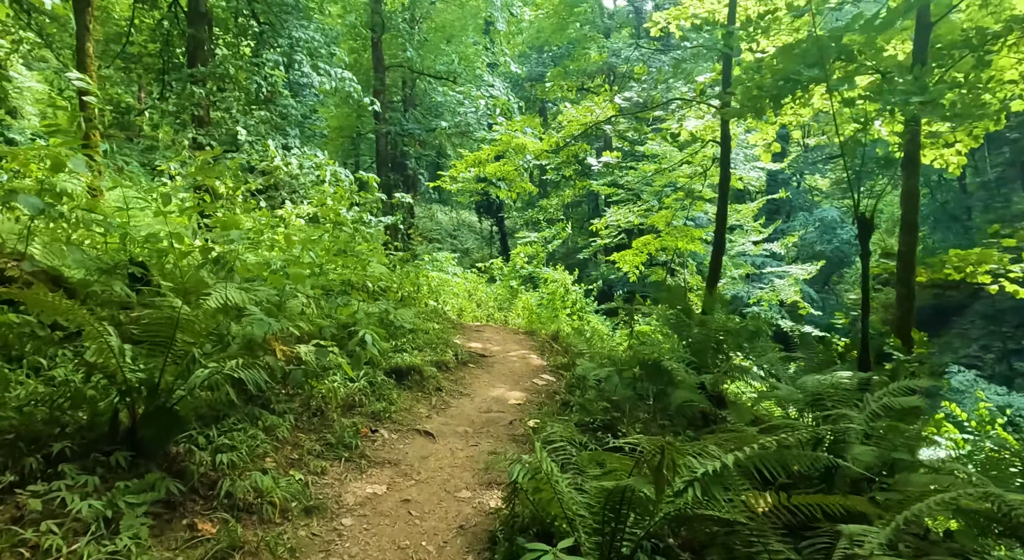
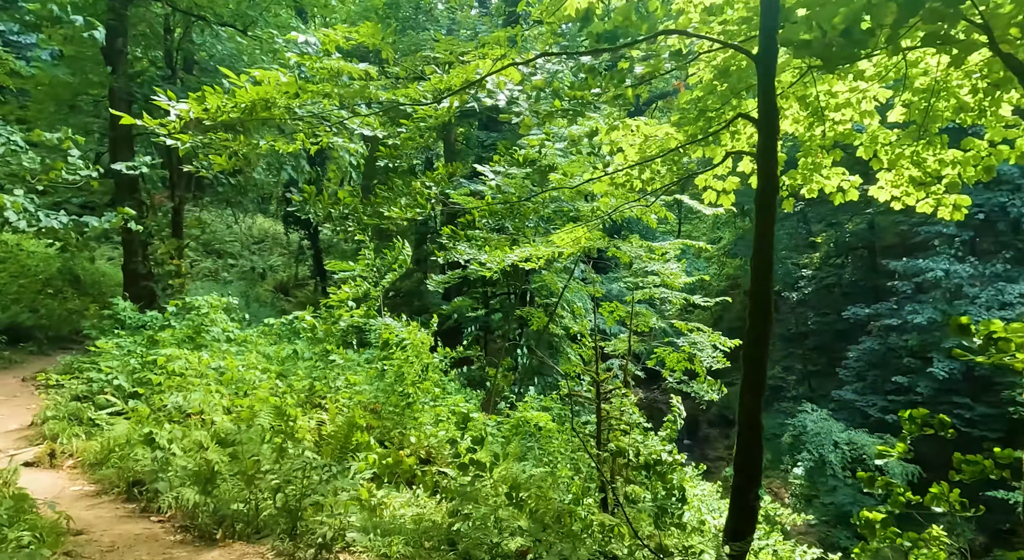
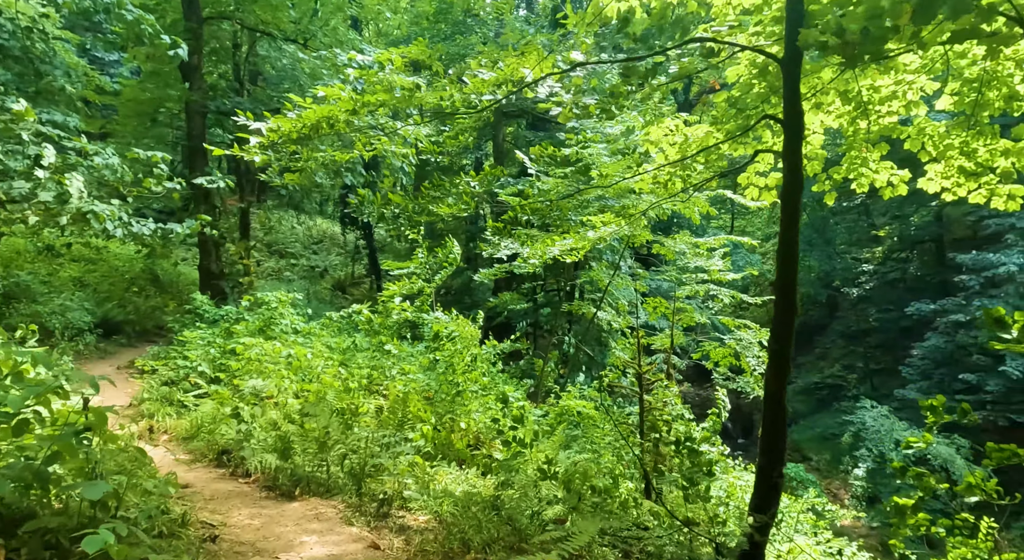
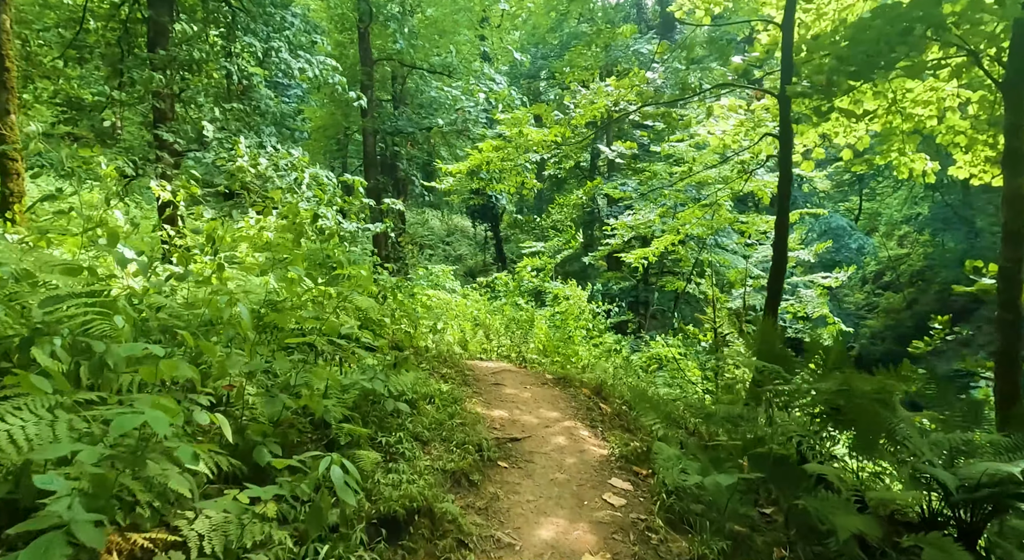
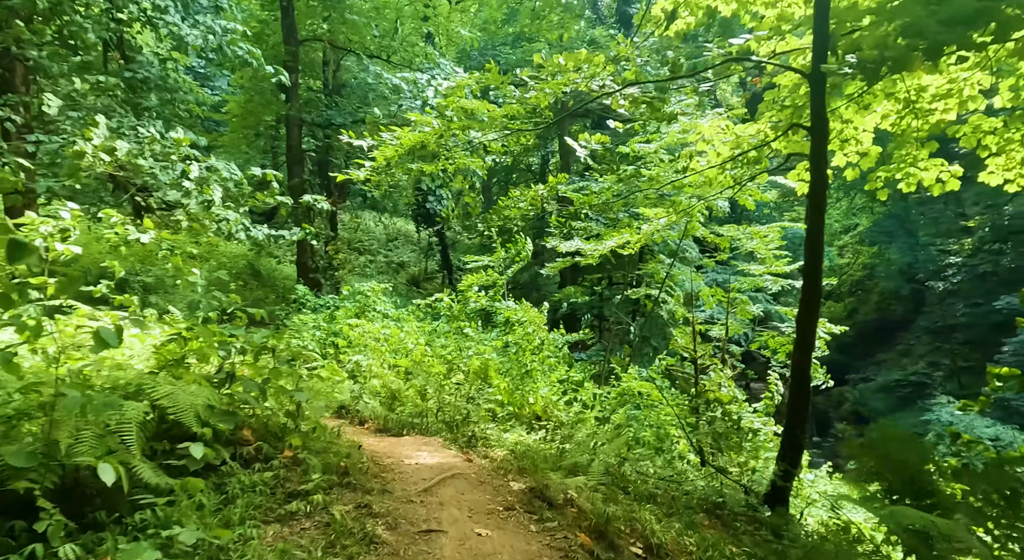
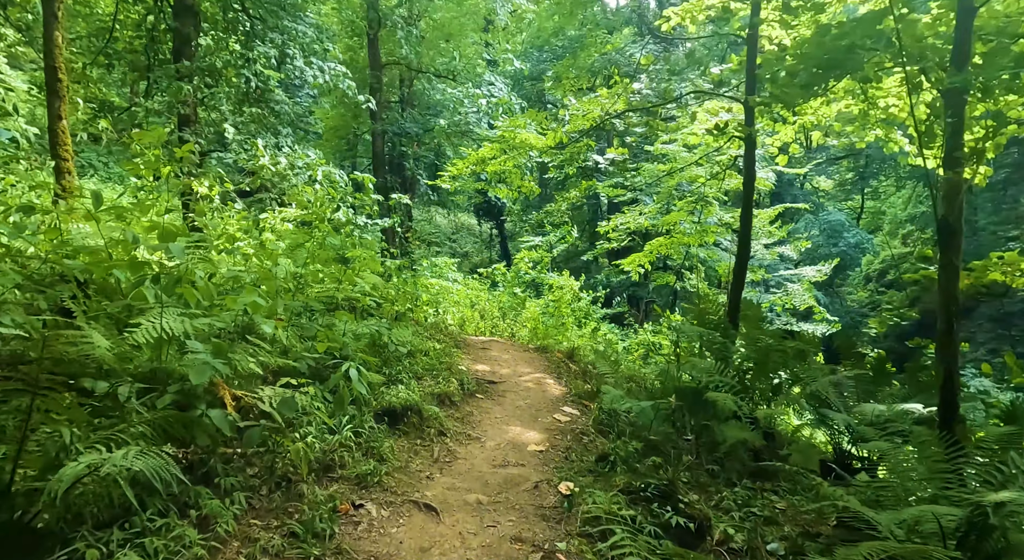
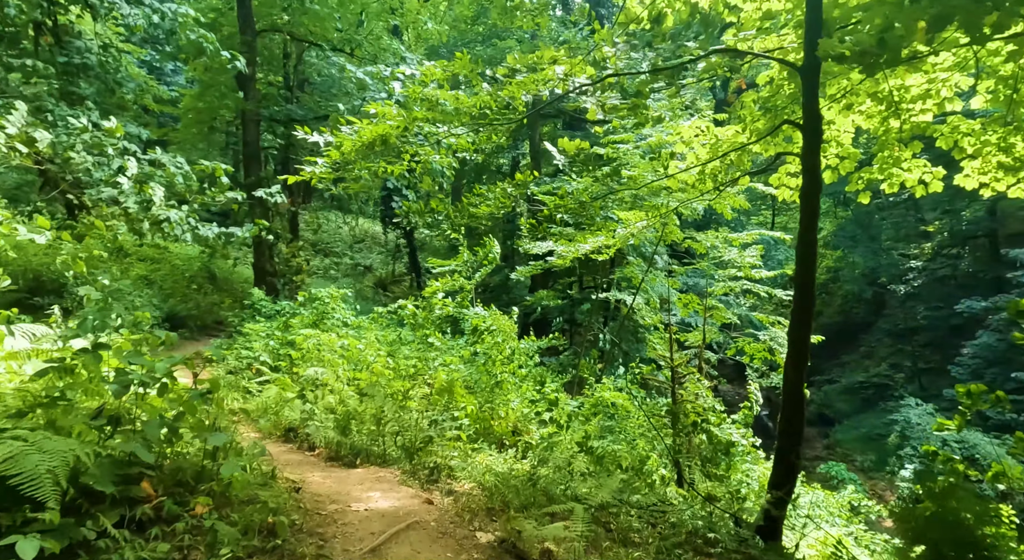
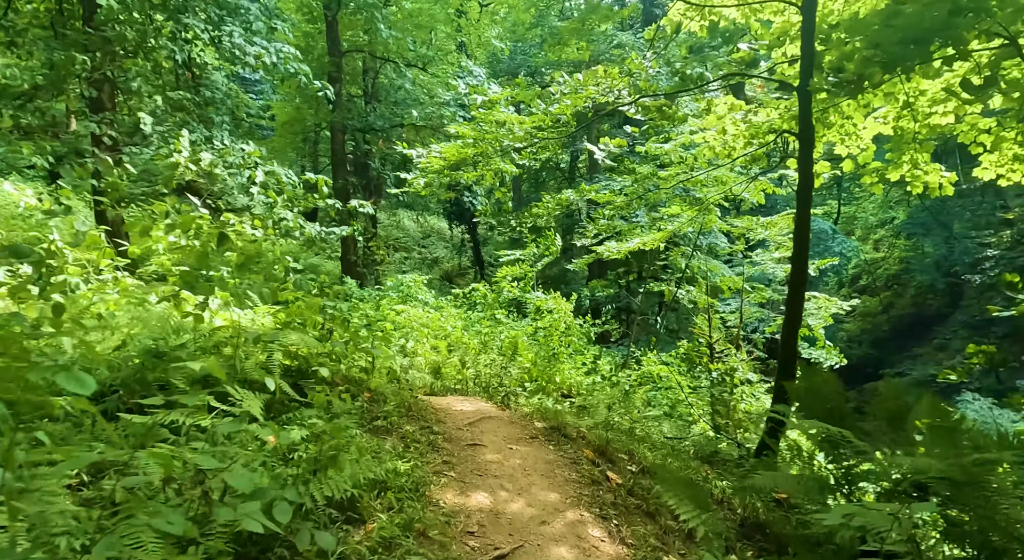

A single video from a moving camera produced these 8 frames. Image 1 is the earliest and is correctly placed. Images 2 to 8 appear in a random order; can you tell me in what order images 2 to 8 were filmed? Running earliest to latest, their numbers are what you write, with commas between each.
6, 4, 8, 5, 7, 3, 2
